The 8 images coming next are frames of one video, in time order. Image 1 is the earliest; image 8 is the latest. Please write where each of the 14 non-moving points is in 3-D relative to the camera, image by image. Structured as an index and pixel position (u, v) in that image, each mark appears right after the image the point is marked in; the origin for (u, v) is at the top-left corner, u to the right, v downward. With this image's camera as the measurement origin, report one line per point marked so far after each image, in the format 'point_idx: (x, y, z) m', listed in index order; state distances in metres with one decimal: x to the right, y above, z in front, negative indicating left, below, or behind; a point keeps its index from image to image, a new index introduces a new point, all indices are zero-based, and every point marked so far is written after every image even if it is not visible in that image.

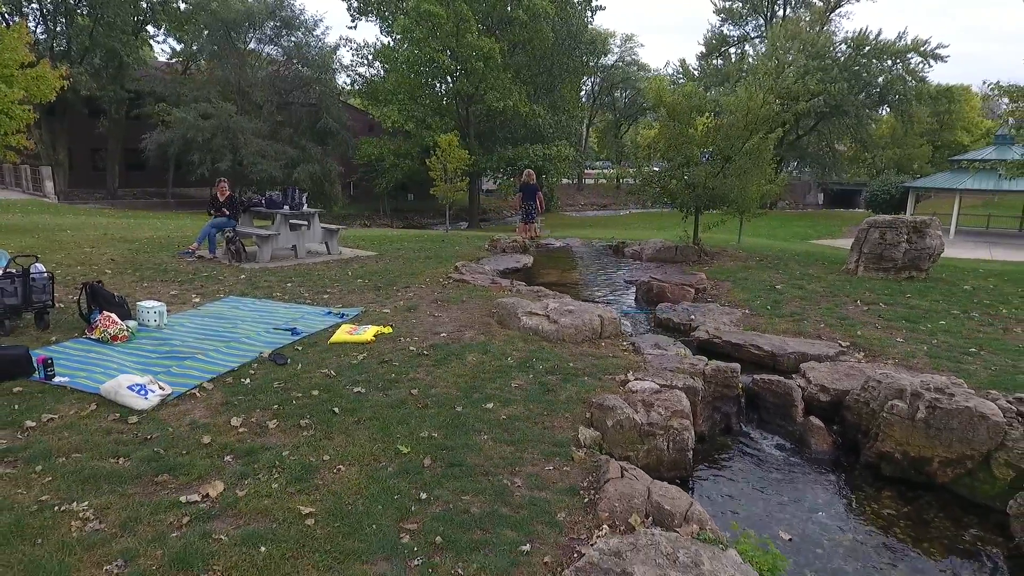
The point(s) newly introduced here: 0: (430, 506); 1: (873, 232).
0: (-0.6, -1.5, +4.5) m
1: (+7.3, +1.1, +12.7) m
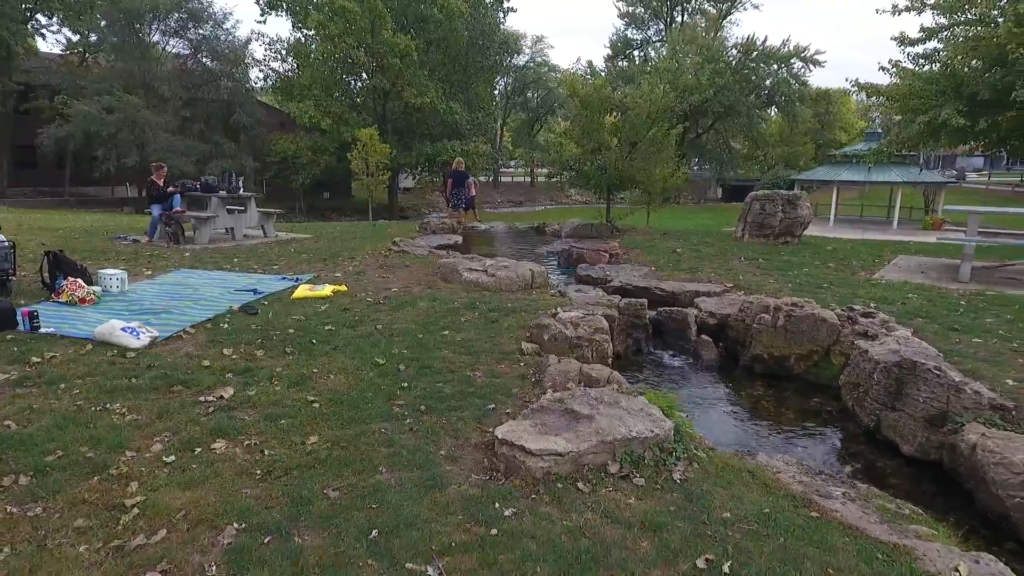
0: (-0.9, -0.9, +5.7) m
1: (+5.7, +2.0, +14.8) m
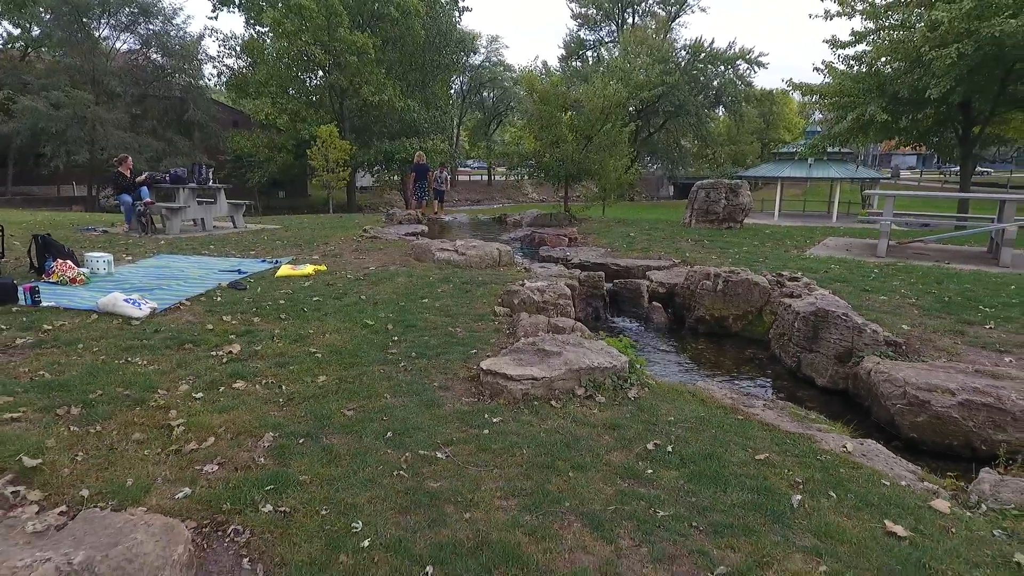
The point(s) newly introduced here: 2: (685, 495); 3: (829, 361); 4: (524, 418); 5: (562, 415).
0: (-1.1, -0.6, +6.5) m
1: (+4.8, +2.4, +16.0) m
2: (+1.1, -1.2, +3.7) m
3: (+3.3, -0.8, +6.6) m
4: (+0.1, -0.9, +4.7) m
5: (+0.4, -0.9, +4.8) m
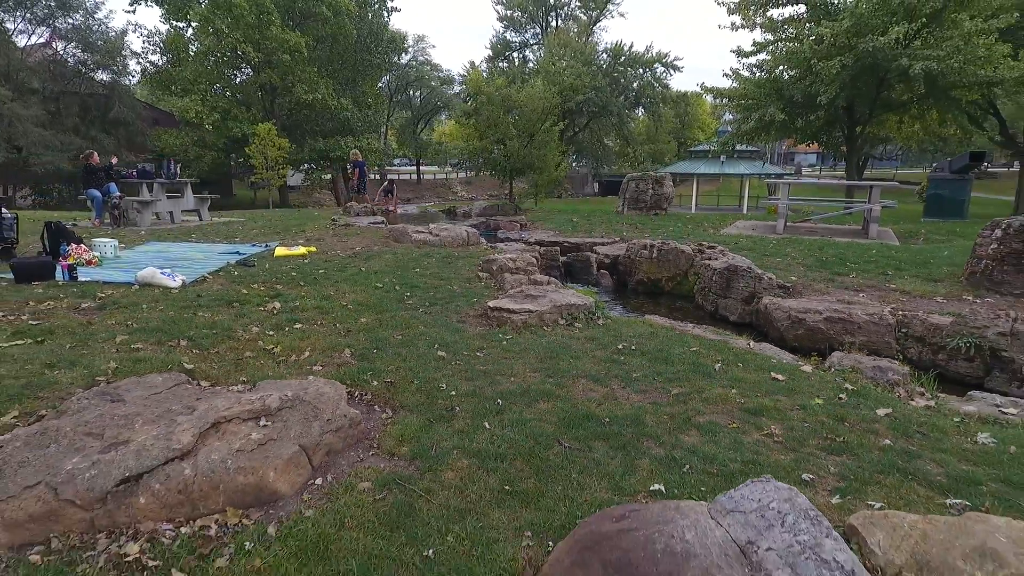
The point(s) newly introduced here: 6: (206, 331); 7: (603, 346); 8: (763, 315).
0: (-1.3, -0.1, +8.1) m
1: (+3.5, +3.0, +18.3) m
2: (+1.2, -0.7, +5.6) m
3: (+3.1, -0.2, +8.7) m
4: (+0.2, -0.5, +6.5) m
5: (+0.5, -0.5, +6.6) m
6: (-3.2, -0.4, +6.6) m
7: (+0.9, -0.6, +6.2) m
8: (+3.2, -0.3, +8.0) m
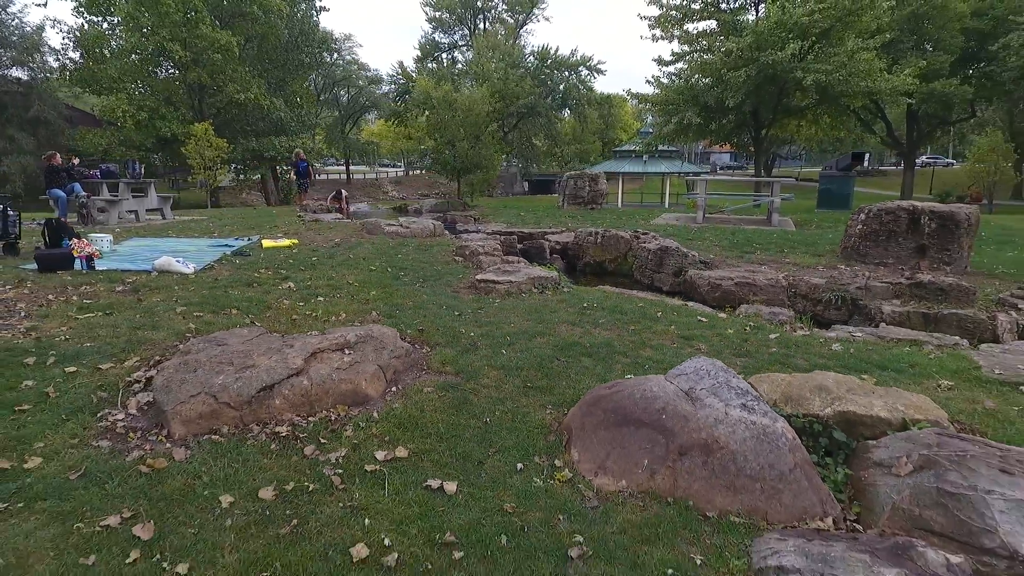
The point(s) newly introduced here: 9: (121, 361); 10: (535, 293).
0: (-1.6, +0.2, +9.6) m
1: (+1.9, +3.4, +20.3) m
2: (+1.2, -0.3, +7.5) m
3: (+2.7, +0.2, +10.7) m
4: (0.0, -0.1, +8.2) m
5: (+0.3, -0.1, +8.4) m
6: (-3.4, -0.2, +7.9) m
7: (+0.8, -0.2, +8.0) m
8: (+2.8, +0.1, +10.0) m
9: (-3.6, -0.7, +5.9) m
10: (+0.3, -0.1, +8.6) m
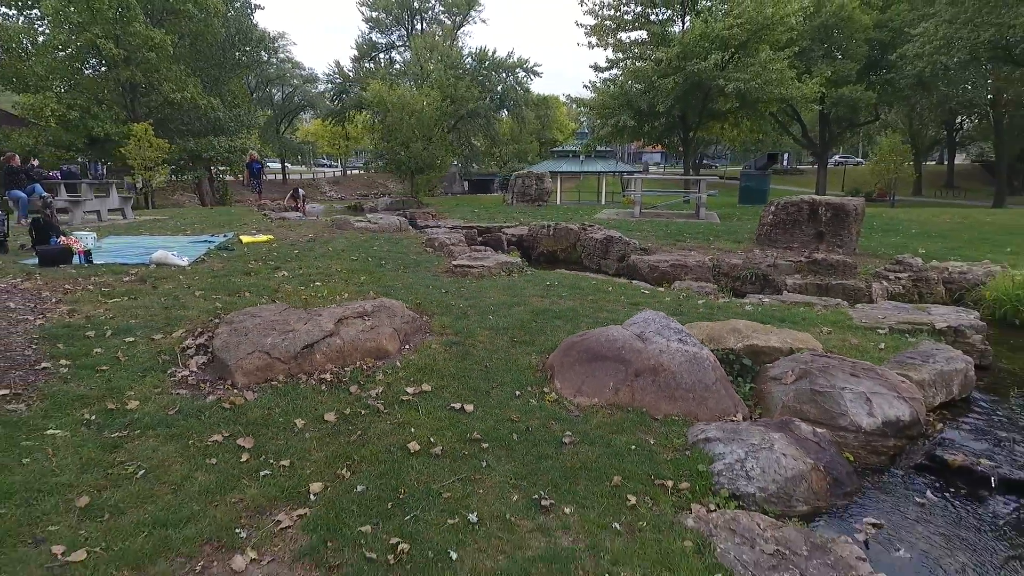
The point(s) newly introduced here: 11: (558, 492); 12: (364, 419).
0: (-2.2, +0.4, +10.9) m
1: (+0.2, +3.7, +21.8) m
2: (+0.8, 0.0, +9.0) m
3: (+2.0, +0.5, +12.4) m
4: (-0.4, +0.1, +9.6) m
5: (-0.1, +0.1, +9.8) m
6: (-3.7, 0.0, +9.0) m
7: (+0.4, +0.1, +9.5) m
8: (+2.2, +0.4, +11.7) m
9: (-3.8, -0.5, +6.9) m
10: (-0.1, +0.2, +10.1) m
11: (+0.3, -1.4, +4.4) m
12: (-1.3, -1.1, +5.3) m
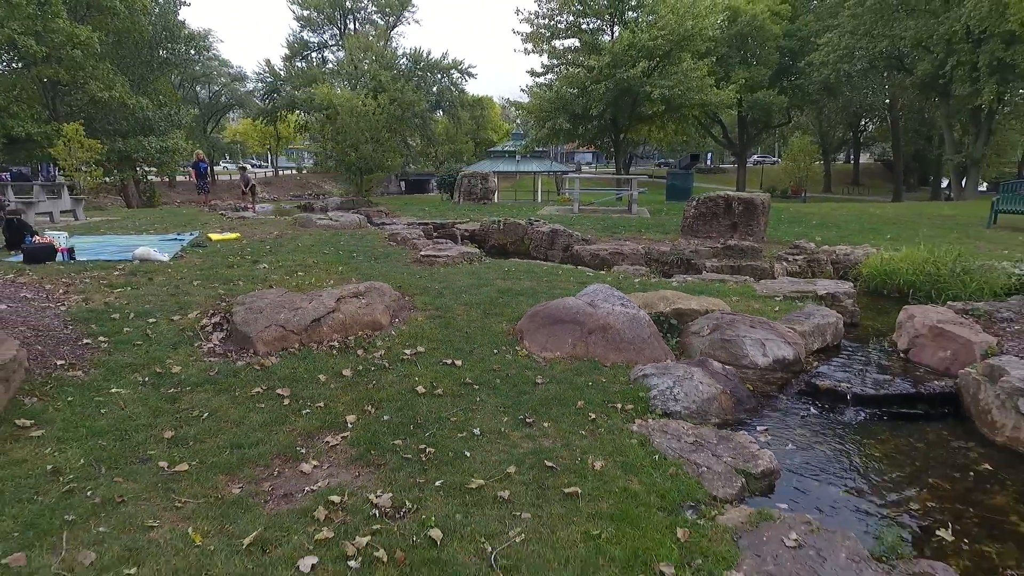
0: (-2.9, +0.6, +12.0) m
1: (-1.8, +4.0, +23.1) m
2: (+0.2, +0.2, +10.4) m
3: (+1.1, +0.8, +14.0) m
4: (-1.0, +0.4, +10.9) m
5: (-0.8, +0.4, +11.2) m
6: (-4.3, +0.2, +10.0) m
7: (-0.2, +0.3, +10.9) m
8: (+1.3, +0.7, +13.3) m
9: (-4.1, -0.3, +7.9) m
10: (-0.8, +0.4, +11.4) m
11: (+0.2, -1.2, +5.8) m
12: (-1.5, -0.9, +6.6) m
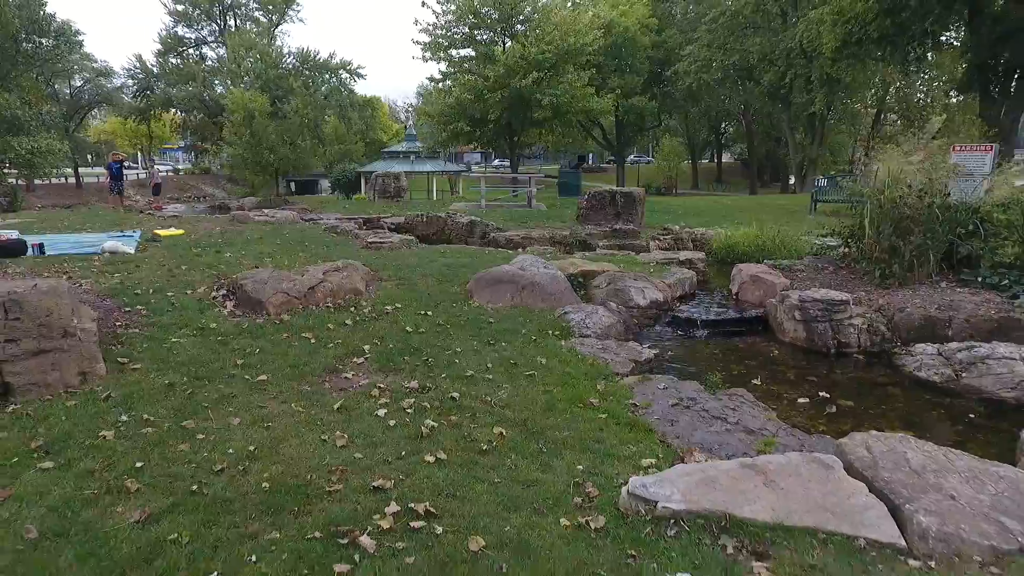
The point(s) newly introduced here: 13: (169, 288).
0: (-4.5, +0.9, +13.9) m
1: (-5.4, +4.3, +25.0) m
2: (-1.1, +0.7, +12.9) m
3: (-0.9, +1.3, +16.5) m
4: (-2.4, +0.8, +13.2) m
5: (-2.2, +0.8, +13.4) m
6: (-5.4, +0.5, +11.7) m
7: (-1.6, +0.8, +13.2) m
8: (-0.5, +1.2, +15.9) m
9: (-4.9, 0.0, +9.7) m
10: (-2.3, +0.9, +13.7) m
11: (-0.2, -0.7, +8.4) m
12: (-2.0, -0.5, +8.9) m
13: (-5.3, 0.0, +9.6) m
